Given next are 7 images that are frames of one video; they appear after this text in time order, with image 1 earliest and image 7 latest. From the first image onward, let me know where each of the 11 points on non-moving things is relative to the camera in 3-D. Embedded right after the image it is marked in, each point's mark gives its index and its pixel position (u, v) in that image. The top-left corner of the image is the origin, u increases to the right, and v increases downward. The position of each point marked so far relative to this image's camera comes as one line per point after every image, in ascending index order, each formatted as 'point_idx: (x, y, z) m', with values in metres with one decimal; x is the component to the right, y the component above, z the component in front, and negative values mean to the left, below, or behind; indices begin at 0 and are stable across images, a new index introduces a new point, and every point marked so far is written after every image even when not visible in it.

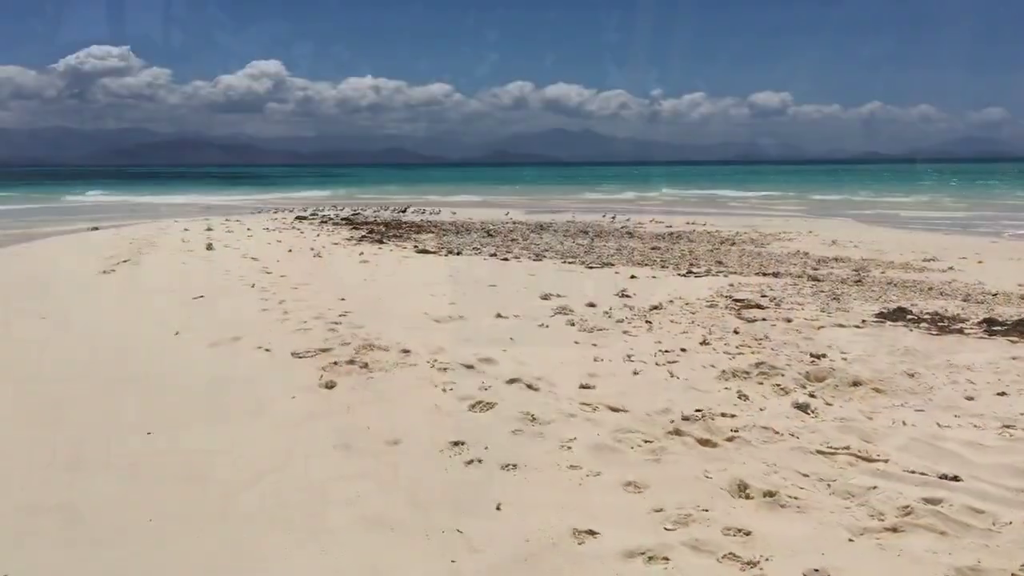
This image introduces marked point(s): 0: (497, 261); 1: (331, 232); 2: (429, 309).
0: (-0.2, +0.4, +12.7) m
1: (-3.6, +1.1, +18.0) m
2: (-0.7, -0.2, +7.9) m
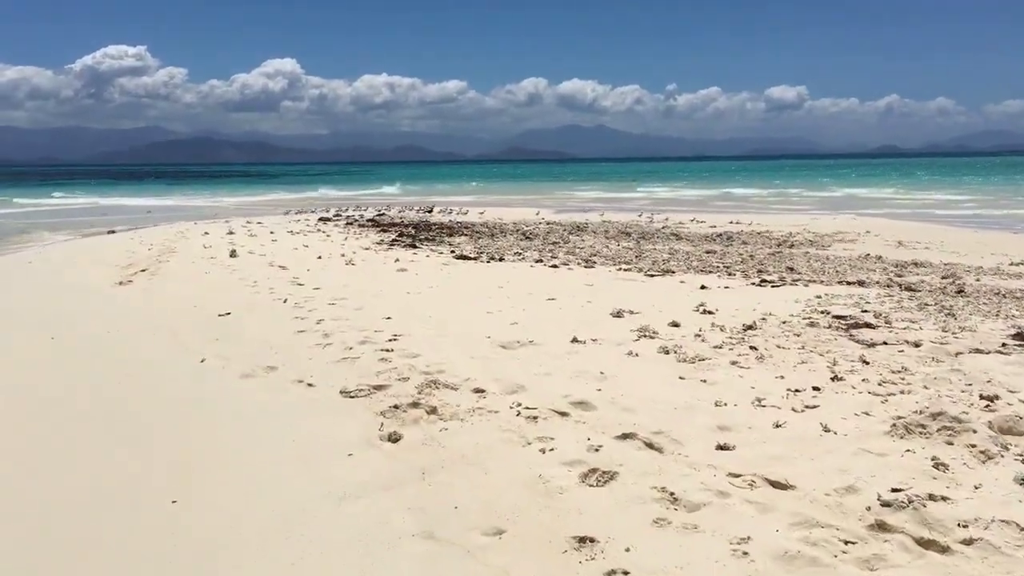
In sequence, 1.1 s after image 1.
0: (+0.4, +0.2, +11.6) m
1: (-2.8, +1.0, +17.0) m
2: (-0.2, -0.3, +6.9) m
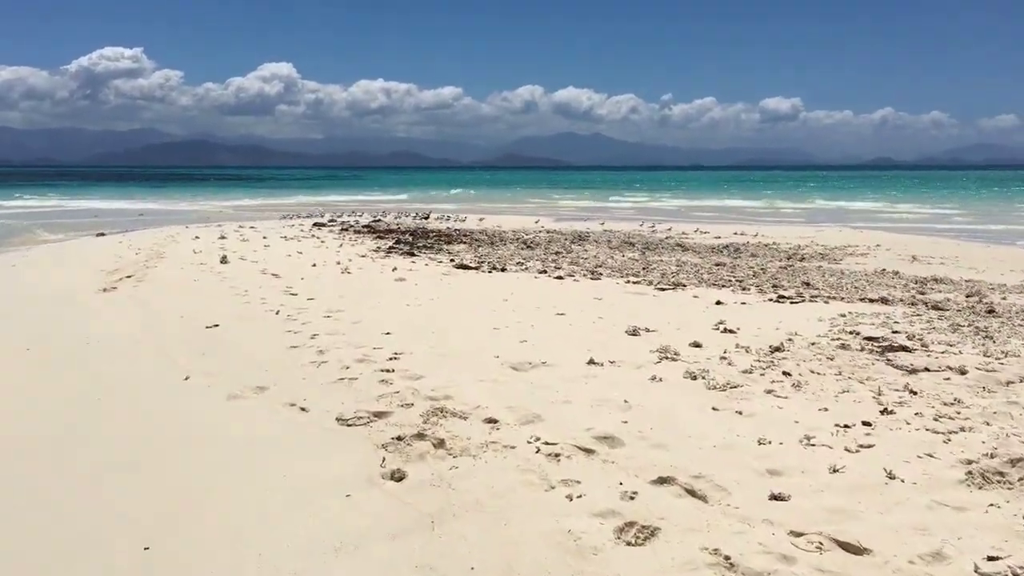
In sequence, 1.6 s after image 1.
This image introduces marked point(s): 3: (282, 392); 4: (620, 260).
0: (+0.5, +0.1, +11.1) m
1: (-2.8, +0.8, +16.5) m
2: (-0.1, -0.4, +6.4) m
3: (-1.4, -0.6, +5.6) m
4: (+1.7, +0.4, +14.2) m
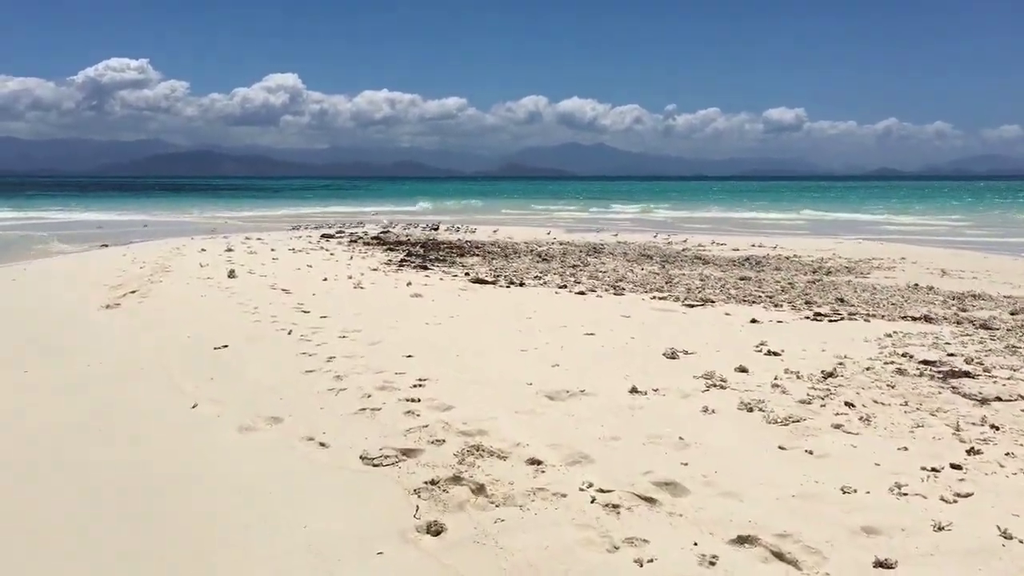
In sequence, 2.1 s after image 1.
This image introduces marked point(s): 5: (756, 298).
0: (+0.7, -0.1, +10.7) m
1: (-2.6, +0.6, +16.0) m
2: (+0.1, -0.6, +5.9) m
3: (-1.2, -0.8, +5.1) m
4: (+1.9, +0.2, +13.7) m
5: (+2.9, -0.1, +10.8) m
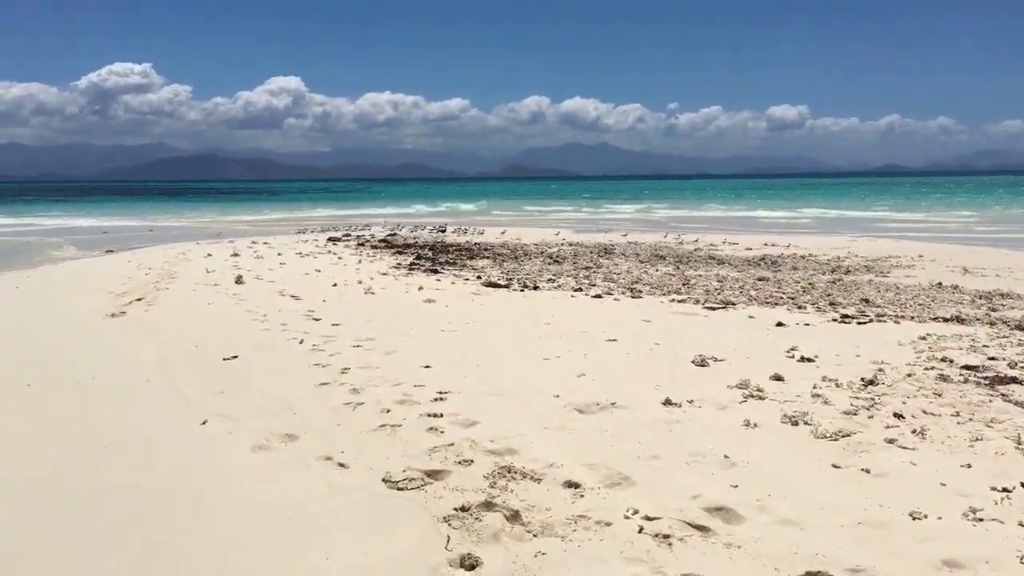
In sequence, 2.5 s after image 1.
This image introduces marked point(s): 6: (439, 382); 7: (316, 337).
0: (+0.9, -0.1, +10.4) m
1: (-2.4, +0.5, +15.7) m
2: (+0.3, -0.6, +5.6) m
3: (-1.0, -0.8, +4.8) m
4: (+2.1, +0.2, +13.4) m
5: (+3.0, -0.1, +10.5) m
6: (-0.5, -0.6, +5.8) m
7: (-1.6, -0.4, +7.6) m
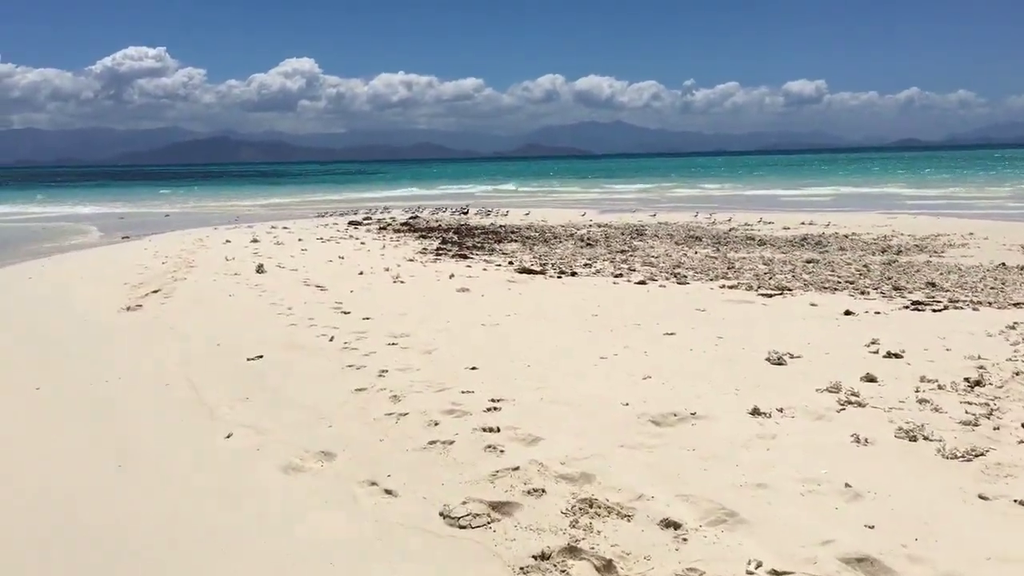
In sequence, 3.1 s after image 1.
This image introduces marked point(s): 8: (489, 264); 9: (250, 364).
0: (+1.3, 0.0, +9.7) m
1: (-1.9, +0.7, +15.1) m
2: (+0.6, -0.6, +5.0) m
3: (-0.7, -0.8, +4.2) m
4: (+2.5, +0.4, +12.7) m
5: (+3.4, 0.0, +9.8) m
6: (-0.1, -0.6, +5.2) m
7: (-1.3, -0.3, +7.0) m
8: (-0.3, +0.3, +12.1) m
9: (-1.8, -0.5, +6.3) m
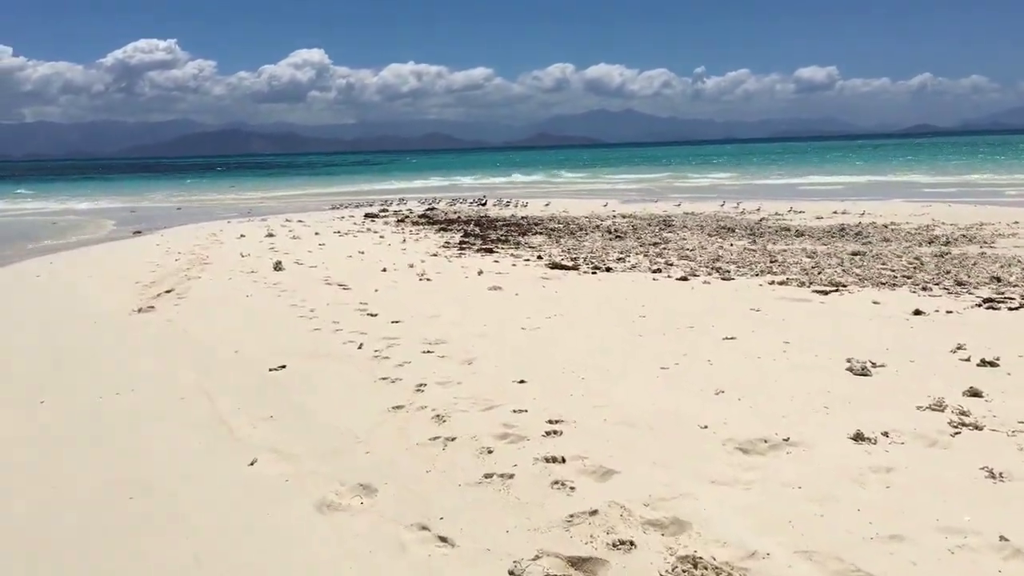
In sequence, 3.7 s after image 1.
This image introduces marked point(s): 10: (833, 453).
0: (+1.6, +0.1, +9.1) m
1: (-1.5, +0.8, +14.6) m
2: (+0.9, -0.6, +4.4) m
3: (-0.4, -0.8, +3.7) m
4: (+2.9, +0.5, +12.1) m
5: (+3.8, +0.1, +9.2) m
6: (+0.2, -0.6, +4.6) m
7: (-0.9, -0.4, +6.4) m
8: (+0.1, +0.4, +11.6) m
9: (-1.5, -0.5, +5.7) m
10: (+1.3, -0.7, +3.8) m
